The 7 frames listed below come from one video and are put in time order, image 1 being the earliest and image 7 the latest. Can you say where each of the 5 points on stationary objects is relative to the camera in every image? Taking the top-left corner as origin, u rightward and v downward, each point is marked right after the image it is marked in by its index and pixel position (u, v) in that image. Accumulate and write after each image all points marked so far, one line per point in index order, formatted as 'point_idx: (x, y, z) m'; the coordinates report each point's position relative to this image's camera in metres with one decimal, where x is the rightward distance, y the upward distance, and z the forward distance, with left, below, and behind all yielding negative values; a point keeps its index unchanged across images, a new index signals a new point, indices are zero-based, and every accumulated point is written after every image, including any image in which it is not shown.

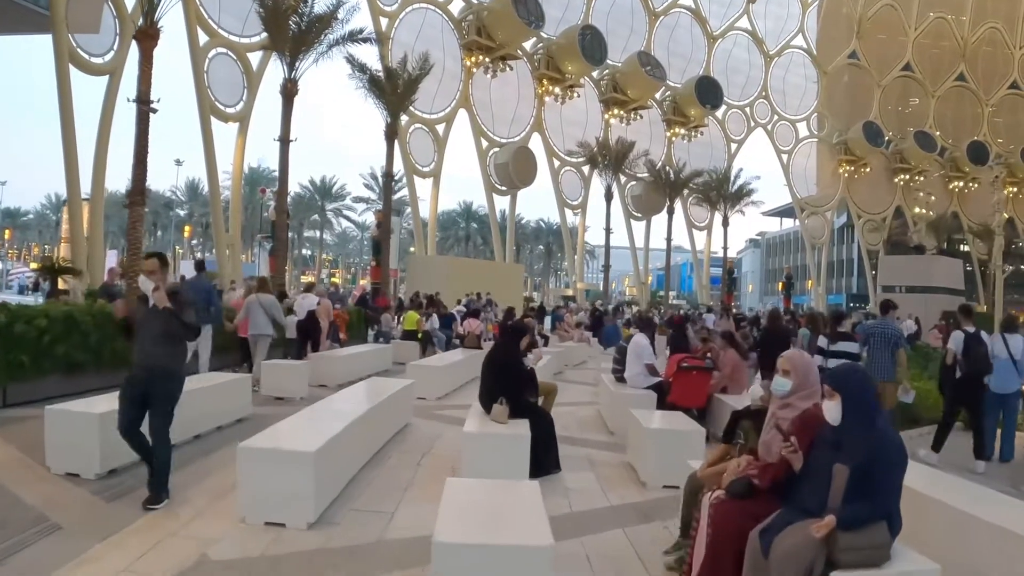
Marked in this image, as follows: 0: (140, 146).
0: (-8.5, +3.2, +18.2) m
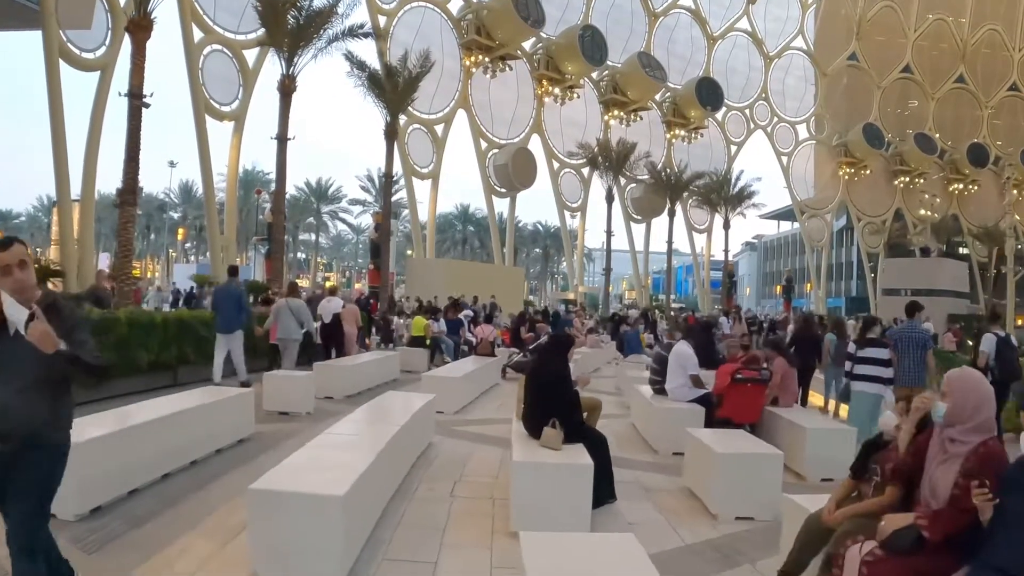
0: (-8.3, +3.1, +17.4) m
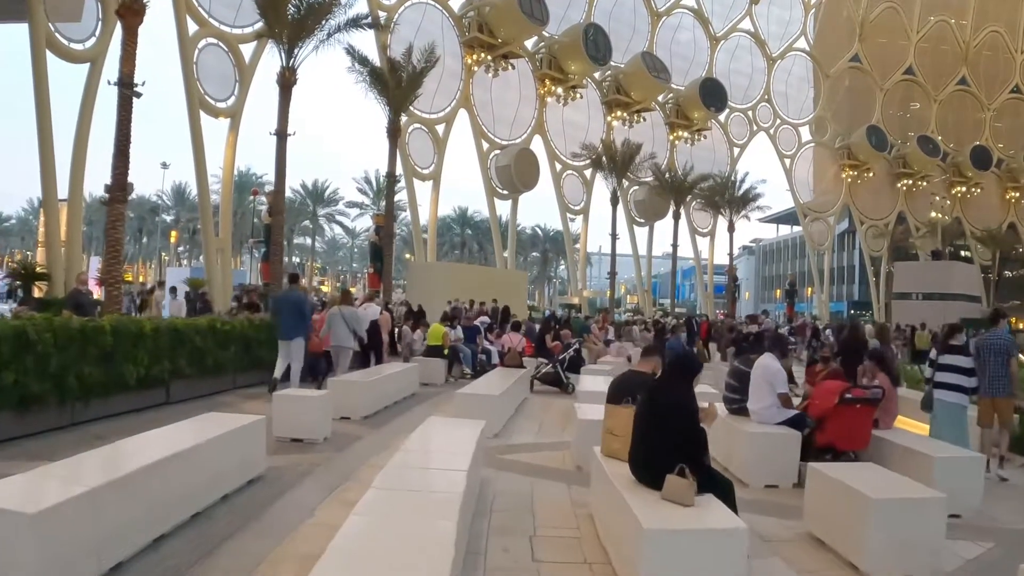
0: (-7.8, +3.1, +16.1) m
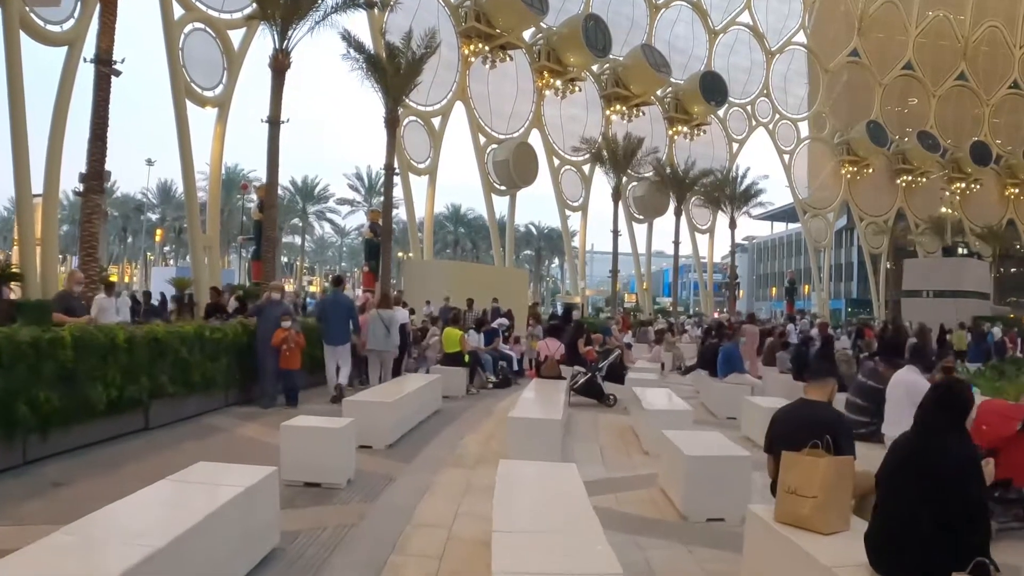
0: (-7.5, +3.0, +14.5) m
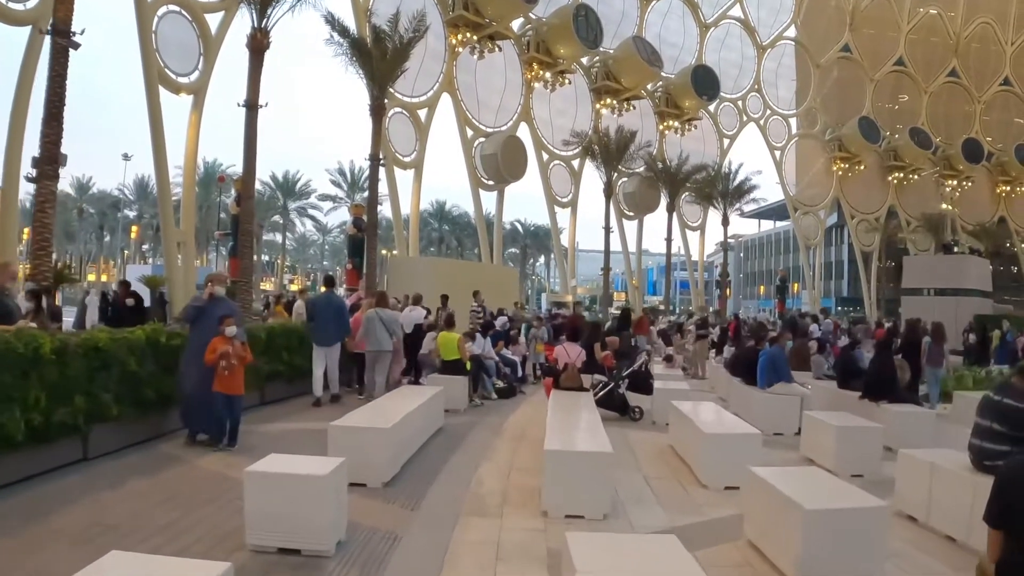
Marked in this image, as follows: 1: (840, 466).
0: (-7.4, +3.1, +12.8) m
1: (+3.0, -1.6, +7.4) m
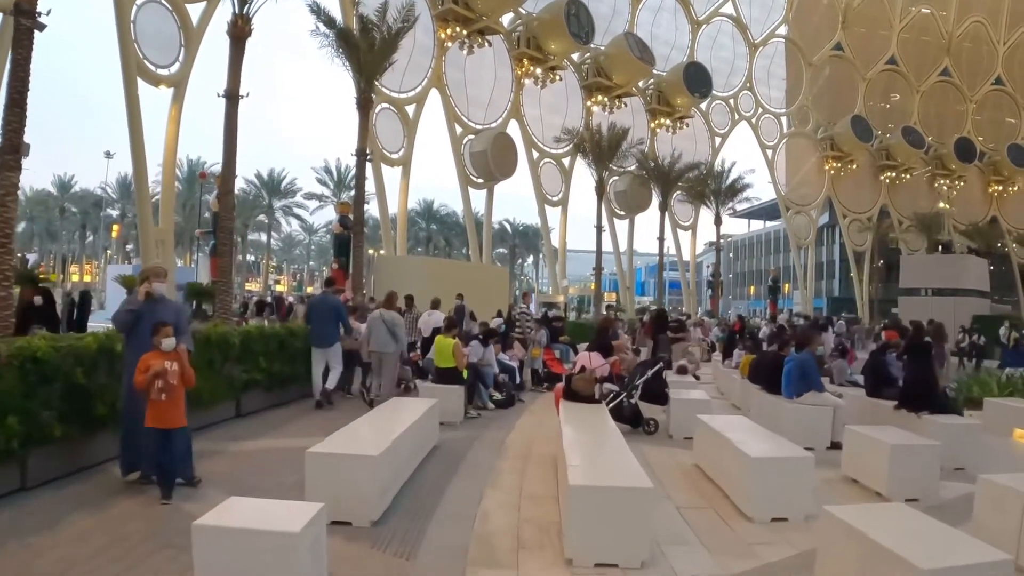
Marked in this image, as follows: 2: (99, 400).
0: (-7.4, +3.1, +11.7) m
1: (+3.1, -1.6, +6.5) m
2: (-3.3, -0.9, +6.5) m
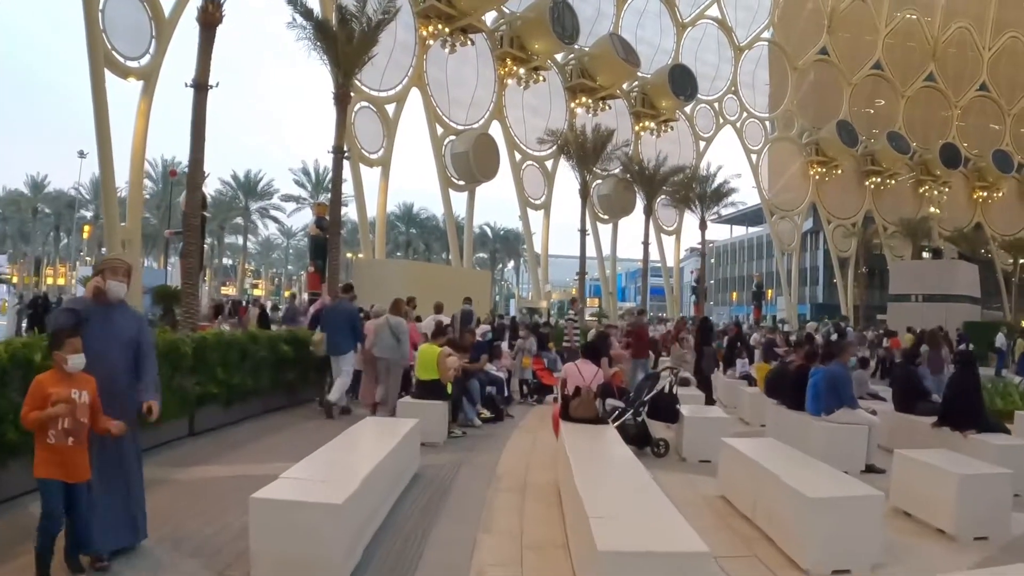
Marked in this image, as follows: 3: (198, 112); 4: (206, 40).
0: (-7.6, +3.1, +10.5) m
1: (+3.1, -1.6, +5.5) m
2: (-3.3, -0.9, +5.3) m
3: (-6.9, +3.8, +17.4) m
4: (-6.7, +5.4, +17.3) m
